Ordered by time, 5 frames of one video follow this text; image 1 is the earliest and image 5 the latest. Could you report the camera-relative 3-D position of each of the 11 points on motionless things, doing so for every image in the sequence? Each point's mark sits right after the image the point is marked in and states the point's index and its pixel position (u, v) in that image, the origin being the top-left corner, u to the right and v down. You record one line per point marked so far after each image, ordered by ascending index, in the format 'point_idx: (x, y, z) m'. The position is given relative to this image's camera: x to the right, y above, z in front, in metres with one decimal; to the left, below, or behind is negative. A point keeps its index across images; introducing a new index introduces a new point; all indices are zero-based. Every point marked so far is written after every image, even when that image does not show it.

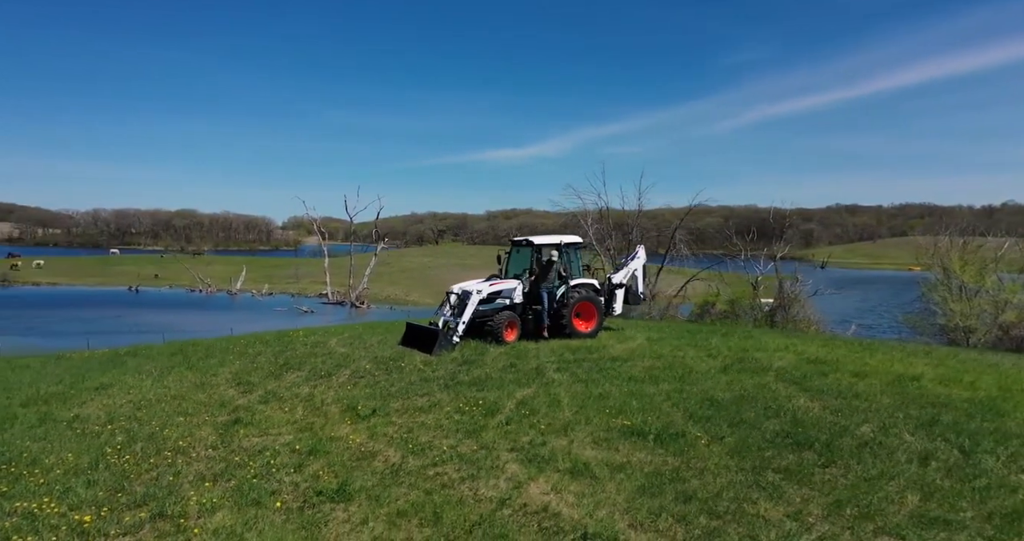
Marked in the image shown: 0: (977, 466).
0: (+4.0, -1.6, +5.8) m
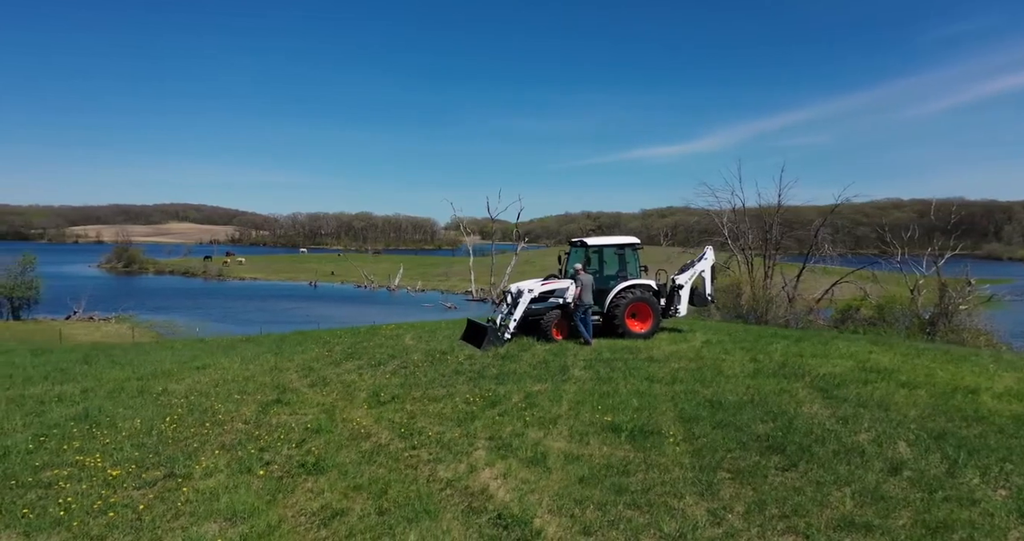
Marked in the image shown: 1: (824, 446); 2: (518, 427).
0: (+3.6, -1.7, +5.5) m
1: (+2.9, -1.6, +6.3) m
2: (+0.1, -1.6, +7.0) m
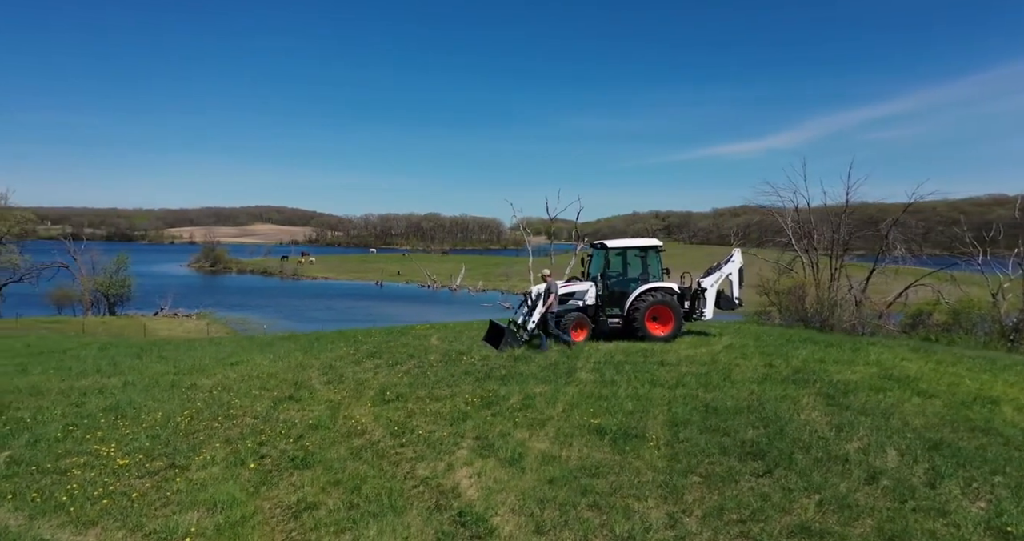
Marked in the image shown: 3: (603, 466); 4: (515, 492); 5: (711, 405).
0: (+3.4, -1.7, +5.4) m
1: (+2.8, -1.7, +6.3) m
2: (-0.1, -1.7, +7.1) m
3: (+0.8, -1.7, +5.8) m
4: (0.0, -1.7, +5.2) m
5: (+2.4, -1.6, +8.2) m
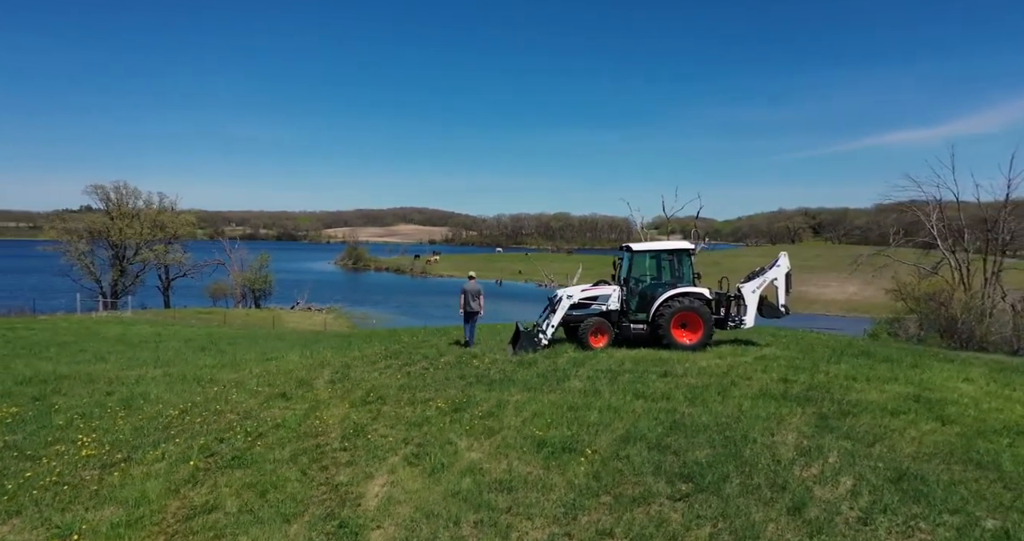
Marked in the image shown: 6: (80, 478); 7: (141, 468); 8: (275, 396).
0: (+2.6, -1.9, +5.0) m
1: (+2.1, -1.8, +5.9) m
2: (-0.6, -1.7, +7.1) m
3: (+0.1, -1.8, +5.6) m
4: (-0.8, -1.8, +5.2) m
5: (+2.0, -1.7, +7.8) m
6: (-3.9, -1.9, +6.2) m
7: (-3.5, -1.9, +6.4) m
8: (-3.6, -1.9, +10.3) m
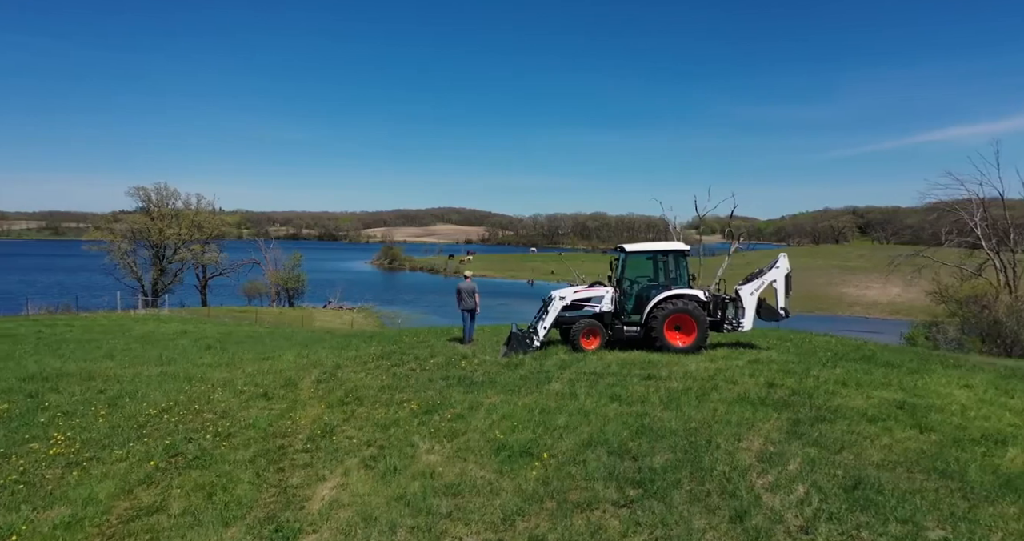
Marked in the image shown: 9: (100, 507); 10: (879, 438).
0: (+2.2, -1.9, +4.9) m
1: (+1.7, -1.9, +5.8) m
2: (-1.0, -1.8, +7.1) m
3: (-0.4, -1.8, +5.6) m
4: (-1.2, -1.8, +5.2) m
5: (+1.6, -1.8, +7.8) m
6: (-4.4, -1.9, +6.3) m
7: (-3.9, -1.9, +6.5) m
8: (-3.9, -2.0, +10.4) m
9: (-3.2, -1.8, +5.3) m
10: (+4.2, -2.0, +7.8) m
